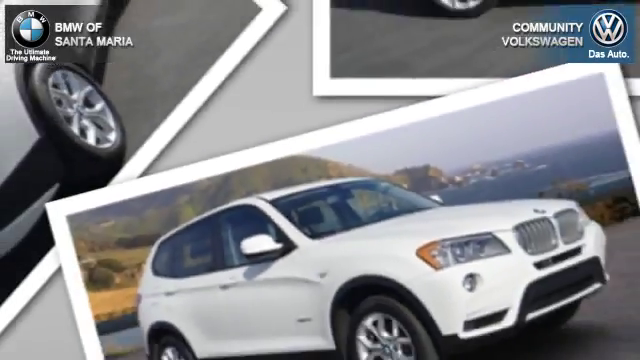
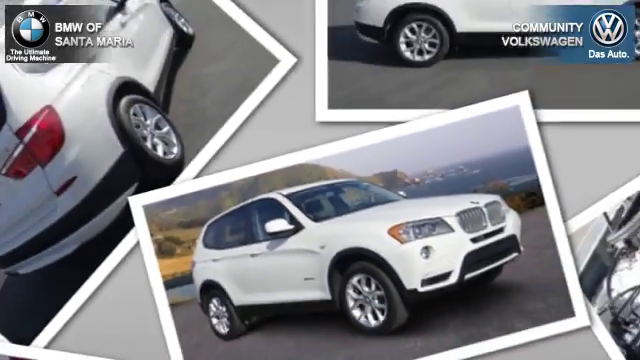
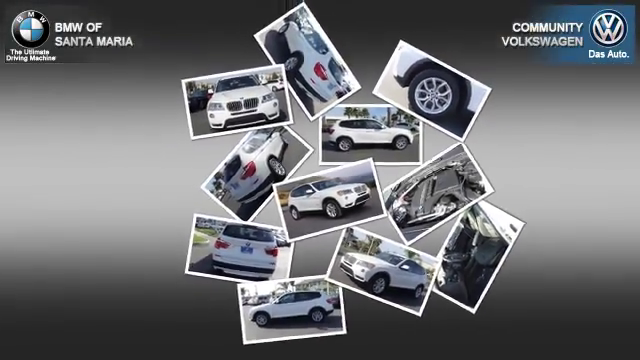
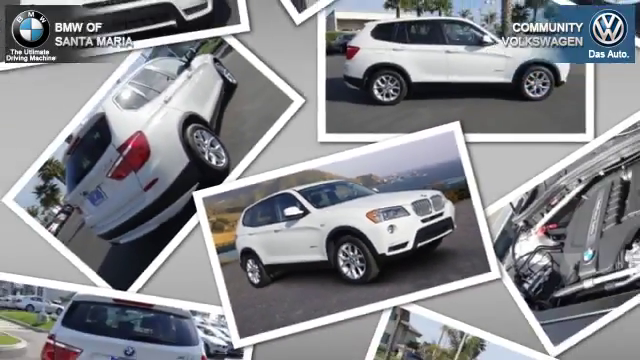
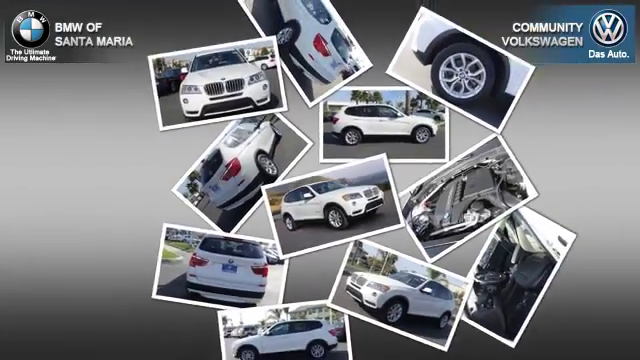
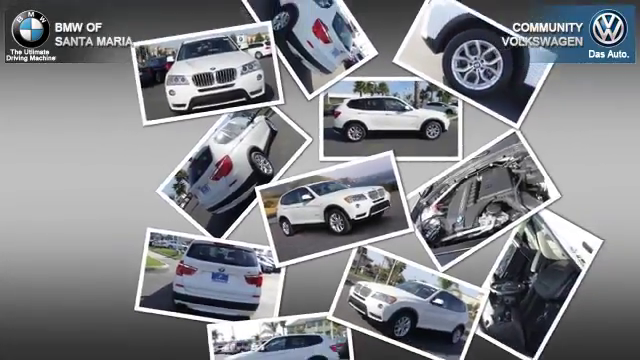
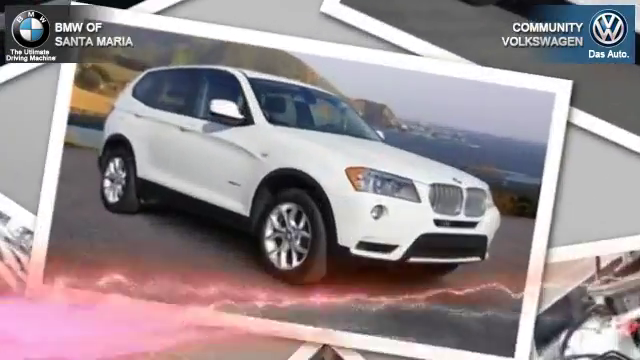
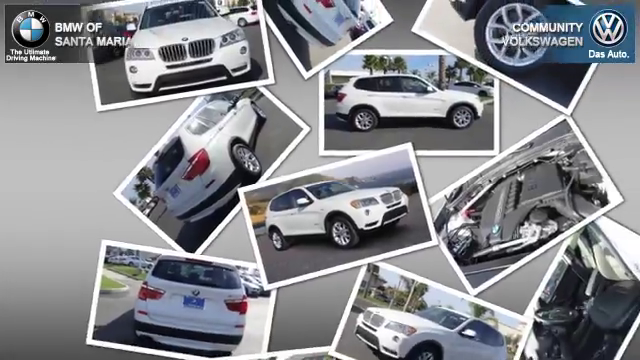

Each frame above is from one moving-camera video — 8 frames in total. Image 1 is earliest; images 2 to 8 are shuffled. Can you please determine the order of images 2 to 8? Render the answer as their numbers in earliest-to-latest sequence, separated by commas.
2, 4, 8, 6, 5, 3, 7
